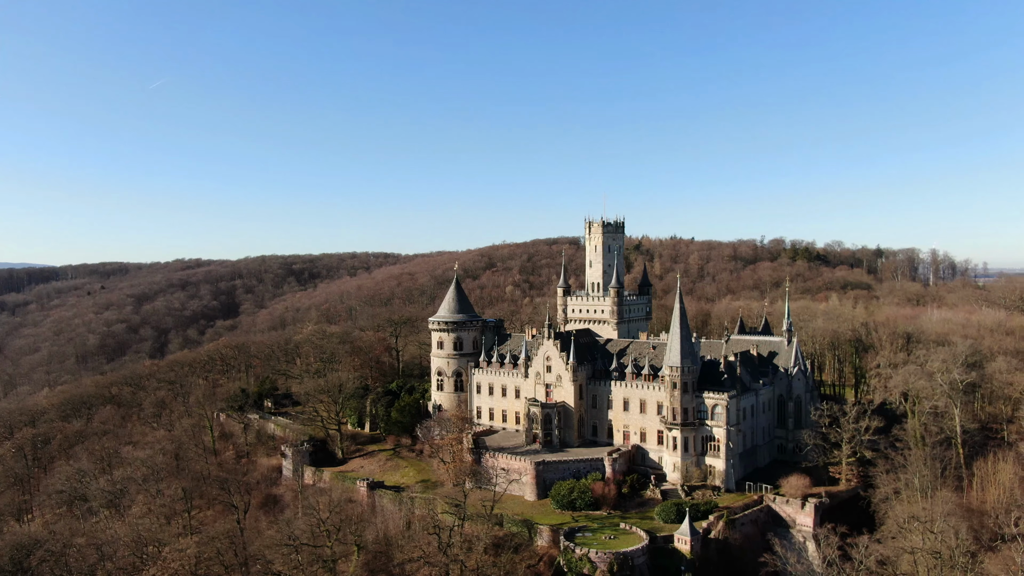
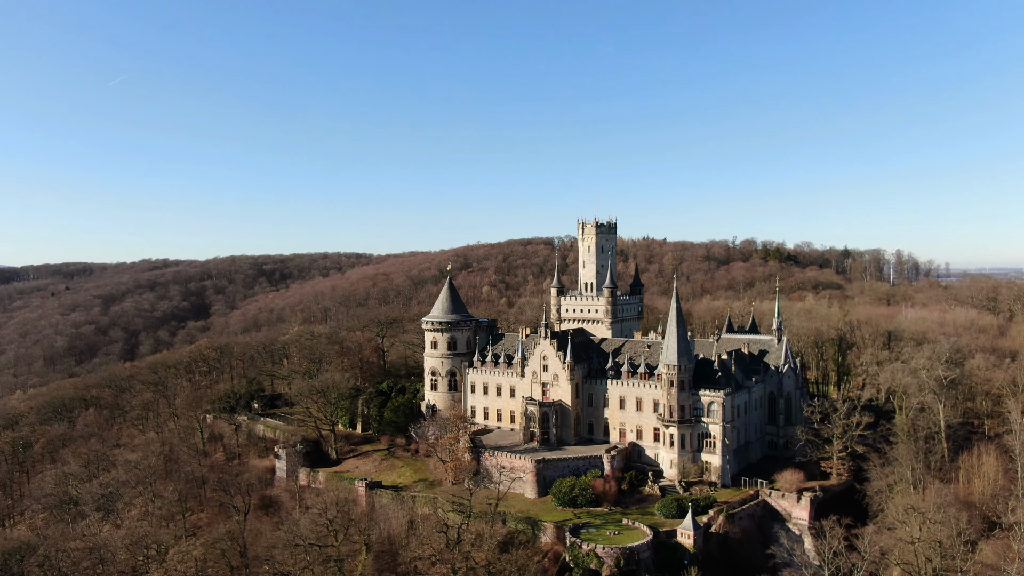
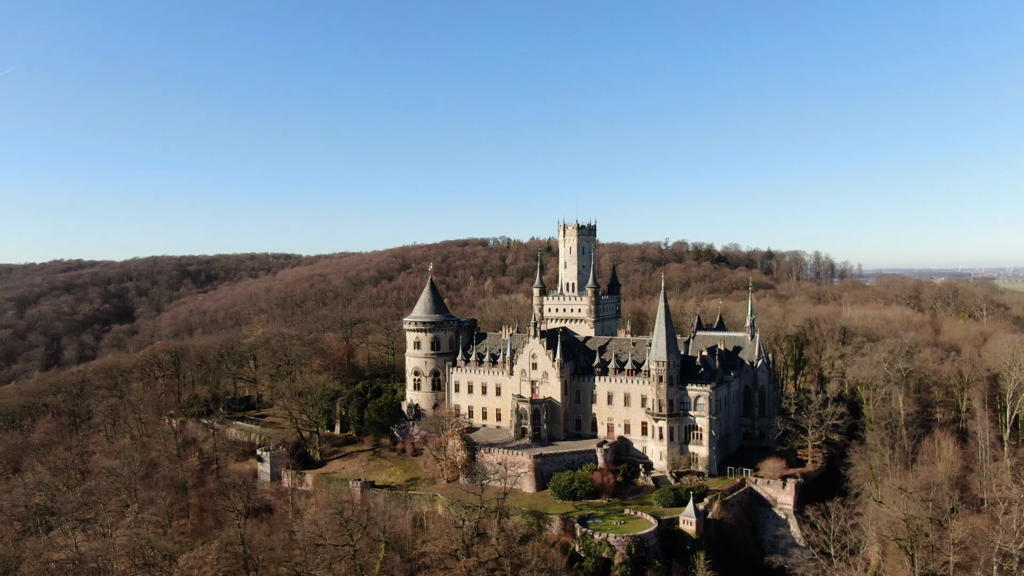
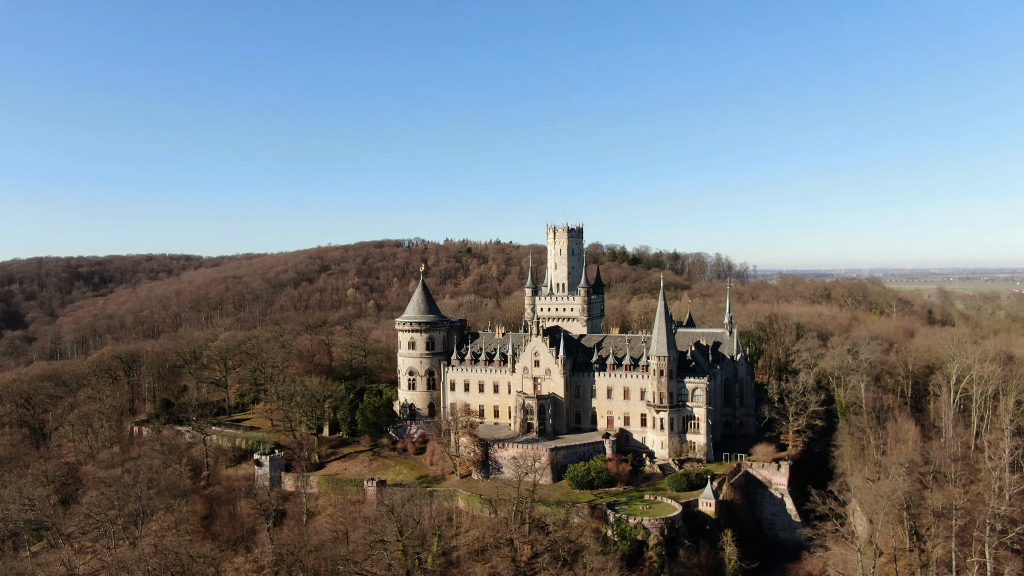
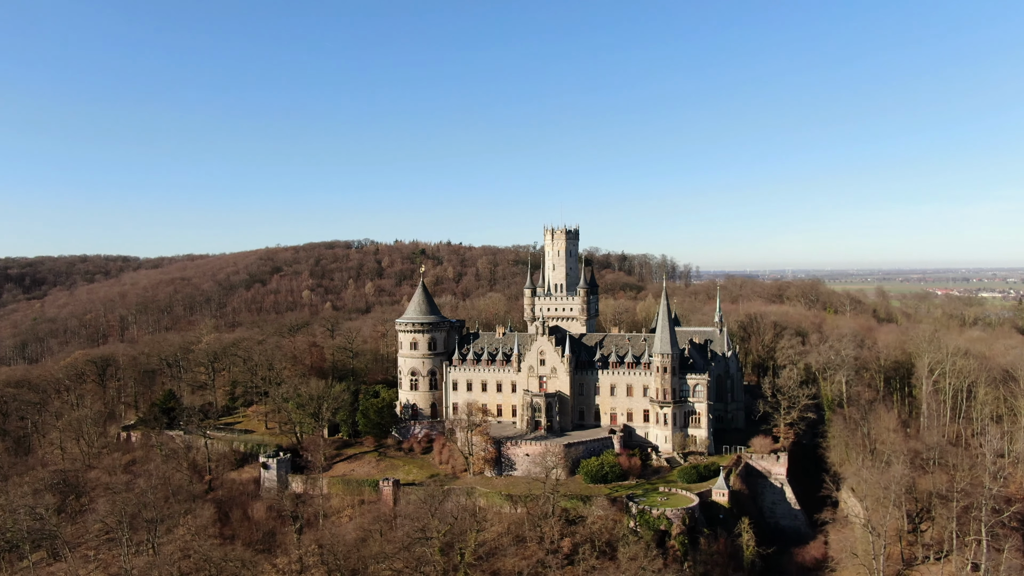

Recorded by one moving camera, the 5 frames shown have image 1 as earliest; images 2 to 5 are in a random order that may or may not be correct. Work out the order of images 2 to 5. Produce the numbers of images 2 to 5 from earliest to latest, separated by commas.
2, 3, 4, 5
